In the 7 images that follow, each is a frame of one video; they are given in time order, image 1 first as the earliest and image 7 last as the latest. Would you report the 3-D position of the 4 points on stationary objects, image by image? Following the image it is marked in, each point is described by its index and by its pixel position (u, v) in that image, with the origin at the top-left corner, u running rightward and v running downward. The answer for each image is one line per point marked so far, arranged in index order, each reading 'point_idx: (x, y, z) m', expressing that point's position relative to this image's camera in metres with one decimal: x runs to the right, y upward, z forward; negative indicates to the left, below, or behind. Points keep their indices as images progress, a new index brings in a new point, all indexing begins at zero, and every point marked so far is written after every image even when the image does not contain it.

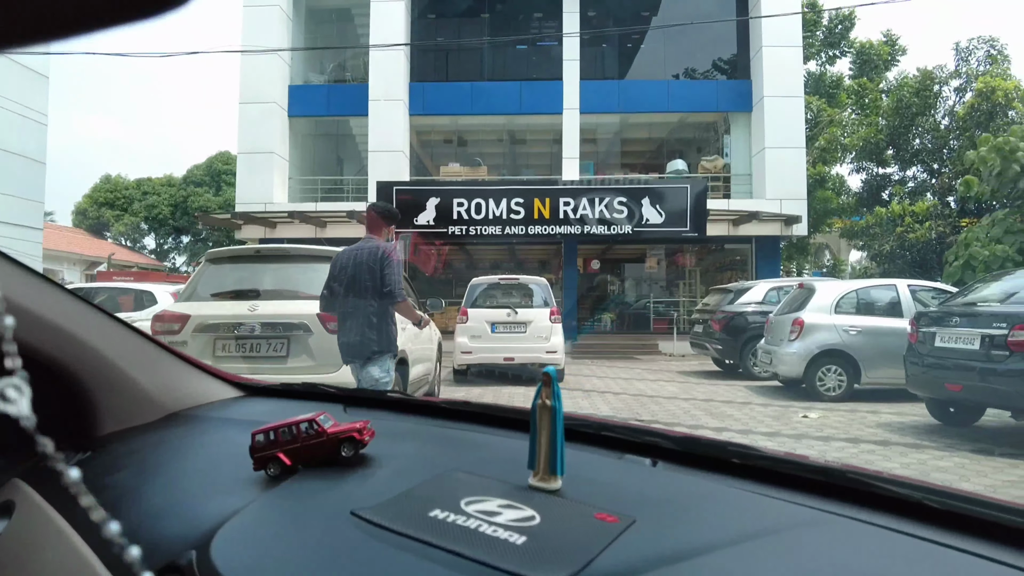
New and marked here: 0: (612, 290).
0: (+2.7, 0.0, +17.6) m
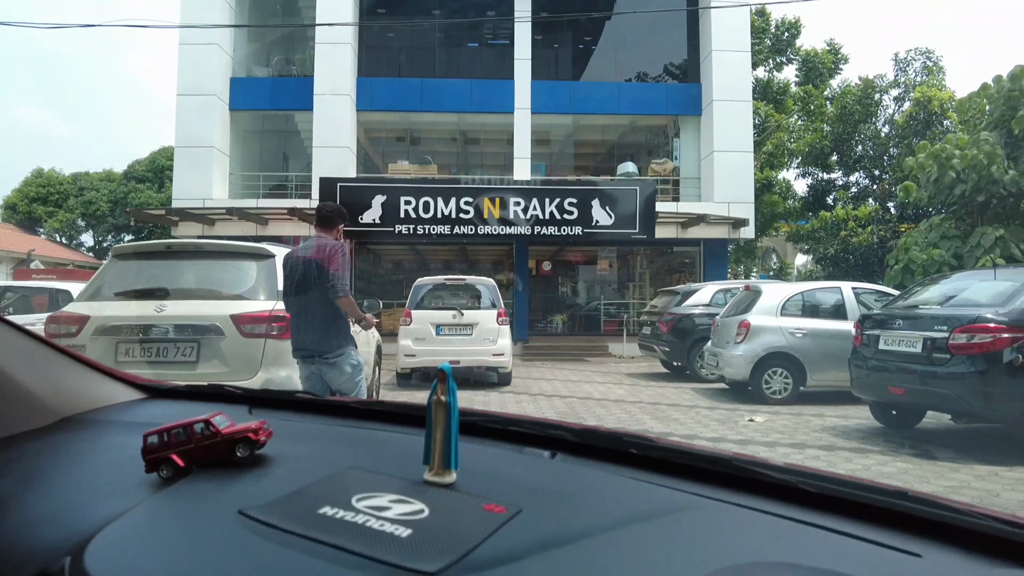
0: (+1.4, -0.1, +17.4) m
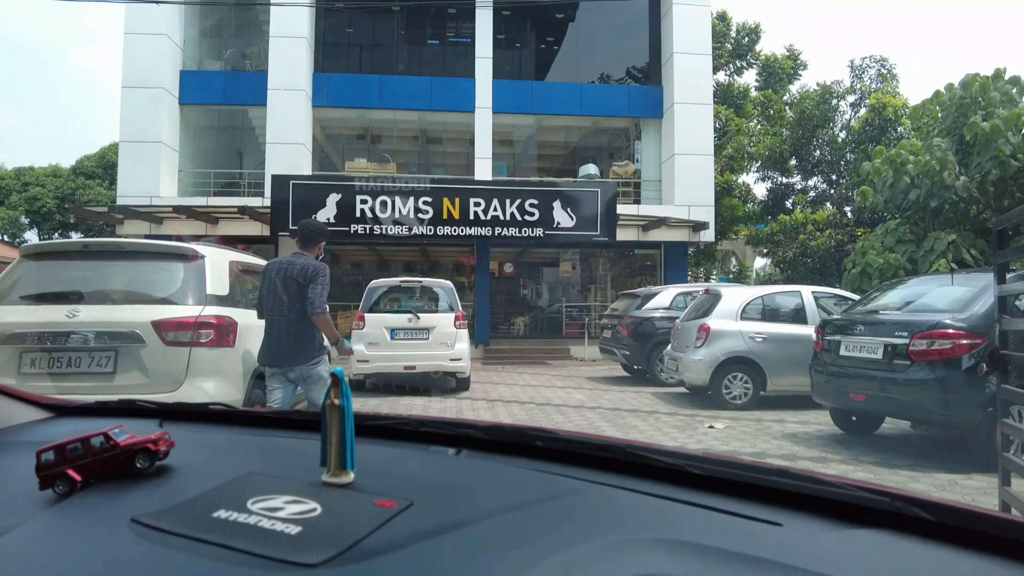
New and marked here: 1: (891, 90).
0: (+0.4, -0.1, +17.2) m
1: (+9.1, +4.7, +15.9) m
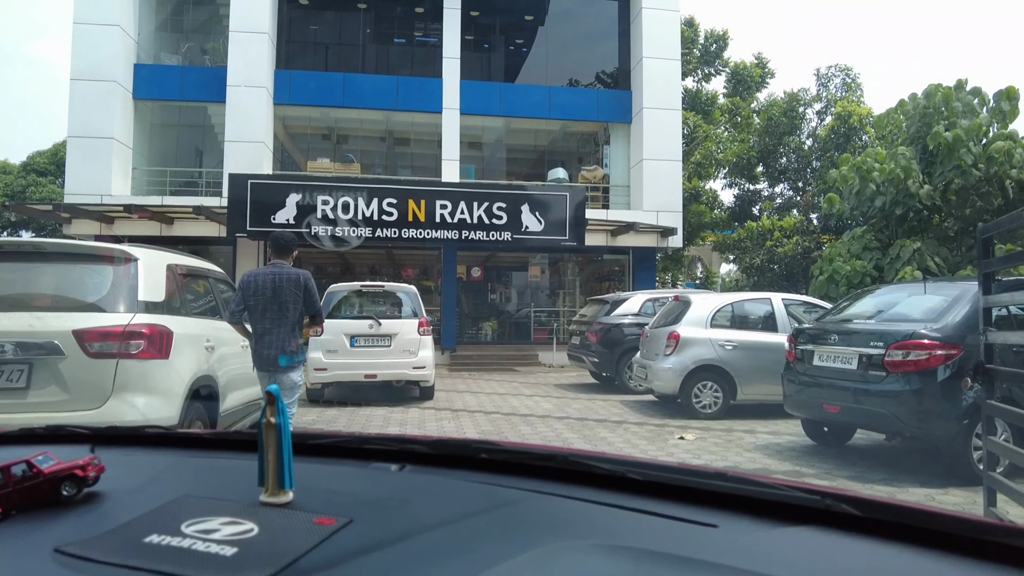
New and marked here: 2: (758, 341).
0: (-0.4, -0.3, +17.0) m
1: (+8.3, +4.6, +16.1) m
2: (+2.9, -0.6, +7.8) m
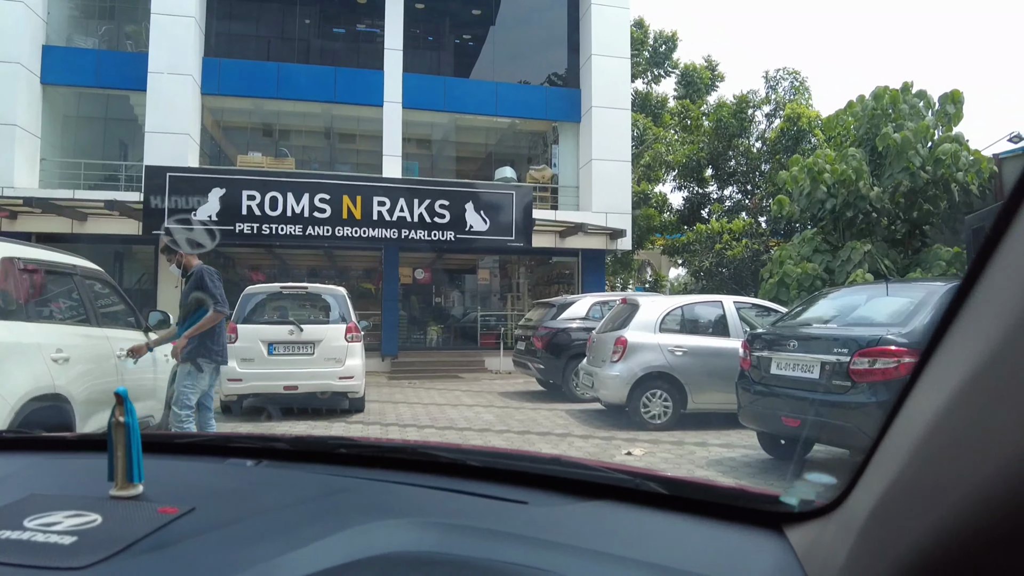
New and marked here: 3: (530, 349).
0: (-1.7, -0.3, +16.3) m
1: (+7.0, +4.5, +16.0) m
2: (+2.2, -0.7, +7.4) m
3: (+0.3, -0.9, +10.2) m
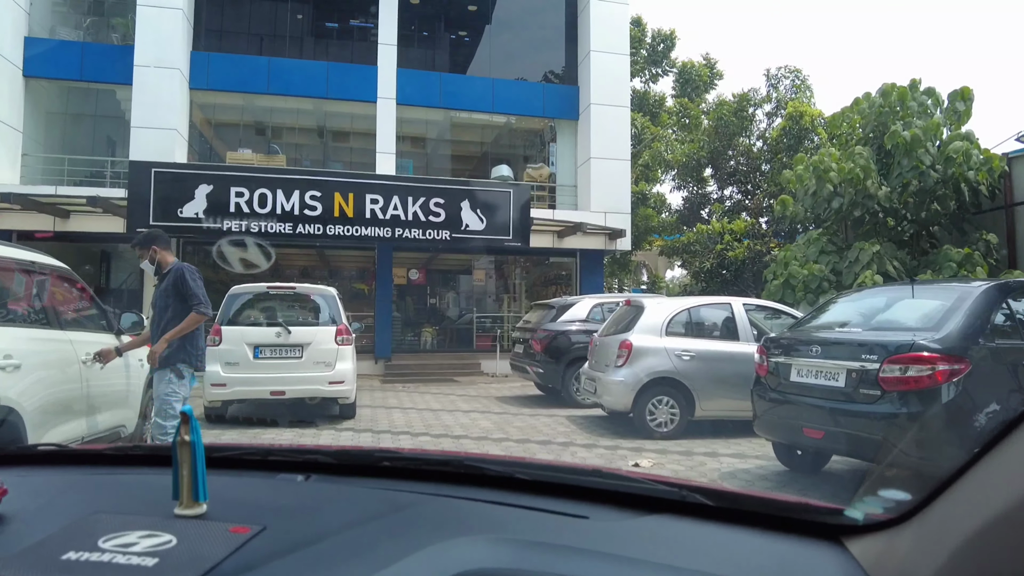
0: (-1.8, -0.4, +15.9) m
1: (+6.9, +4.4, +15.7) m
2: (+2.2, -0.7, +7.0) m
3: (+0.2, -1.0, +9.8) m
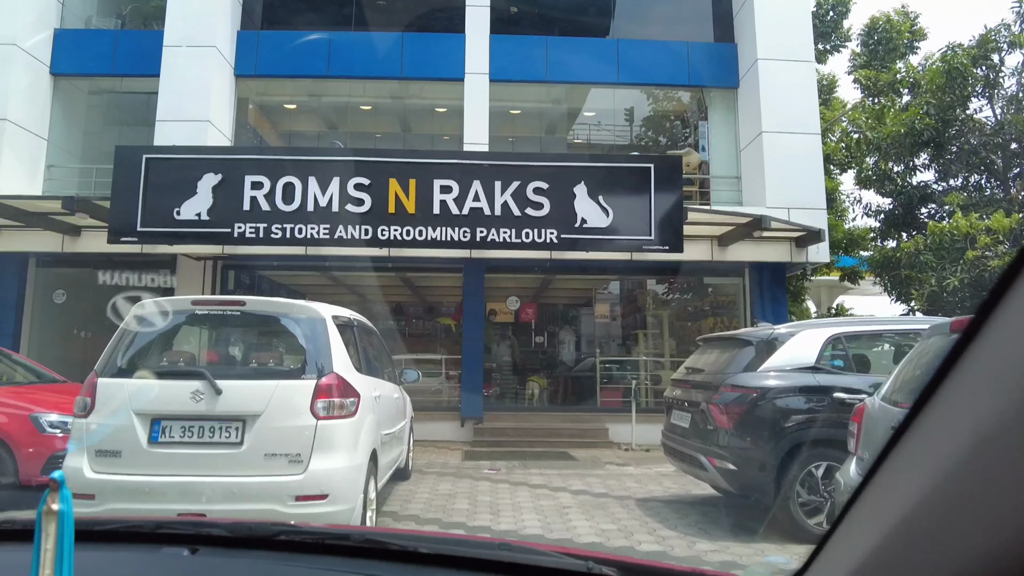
0: (+0.6, -1.0, +11.8) m
1: (+9.1, +4.0, +10.4) m
2: (+2.9, -0.6, +2.4) m
3: (+1.5, -1.1, +5.5) m
